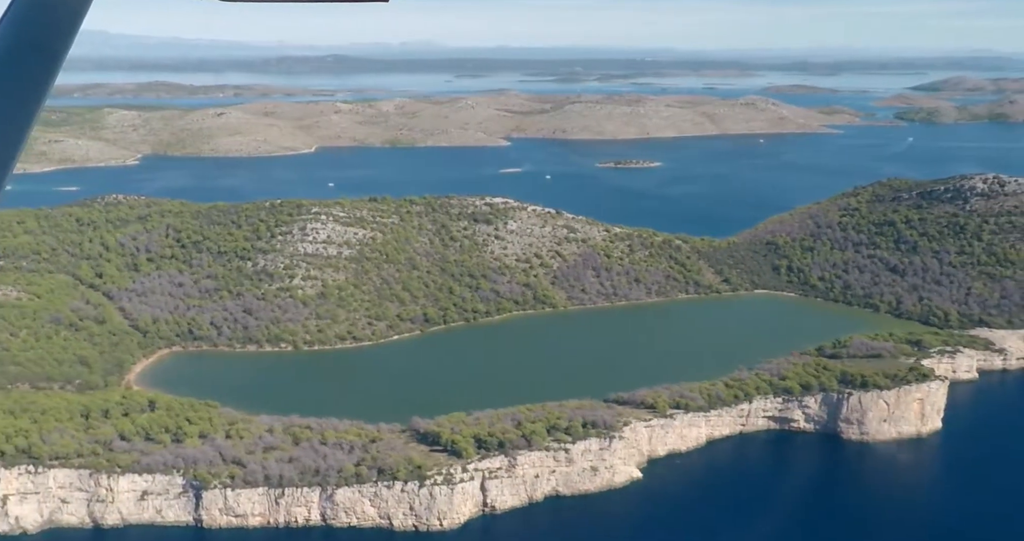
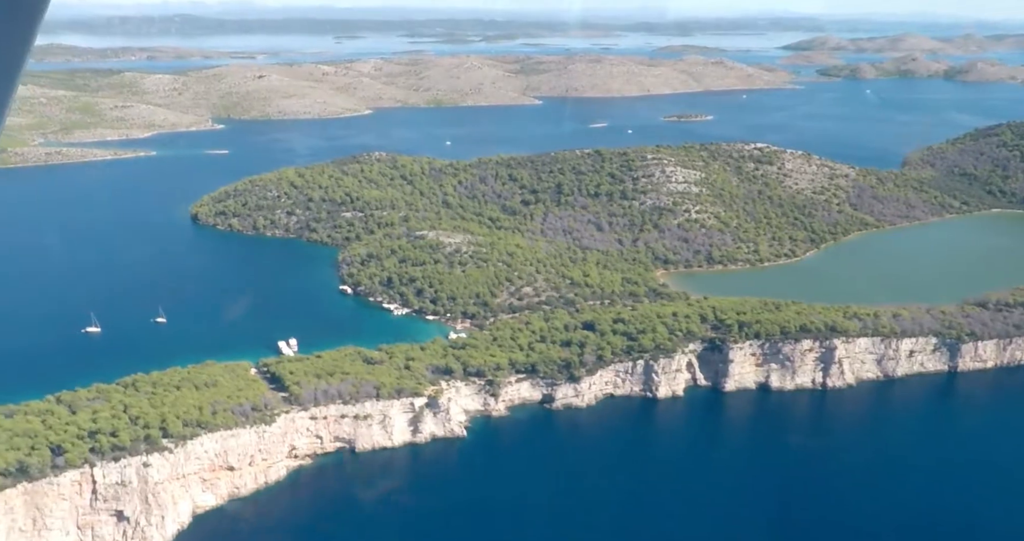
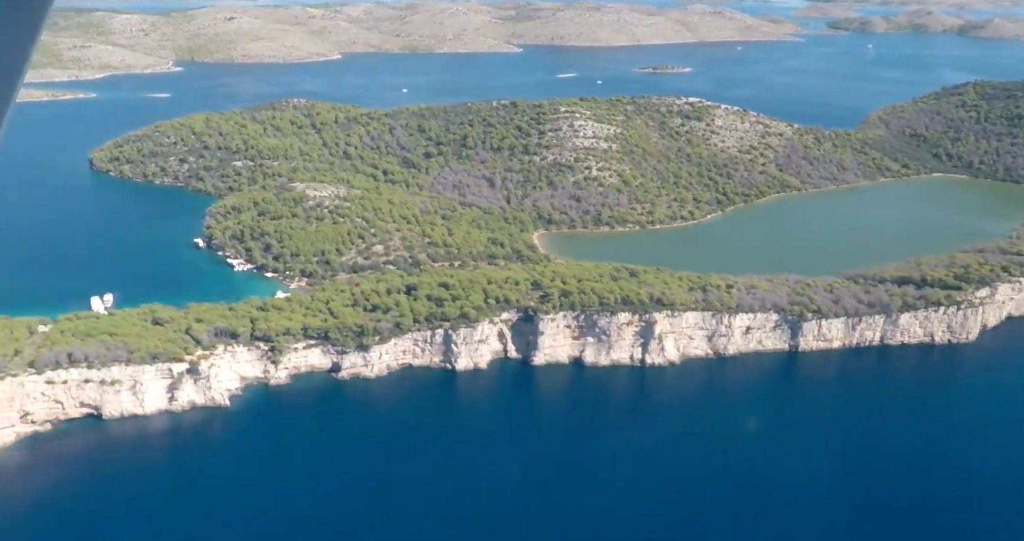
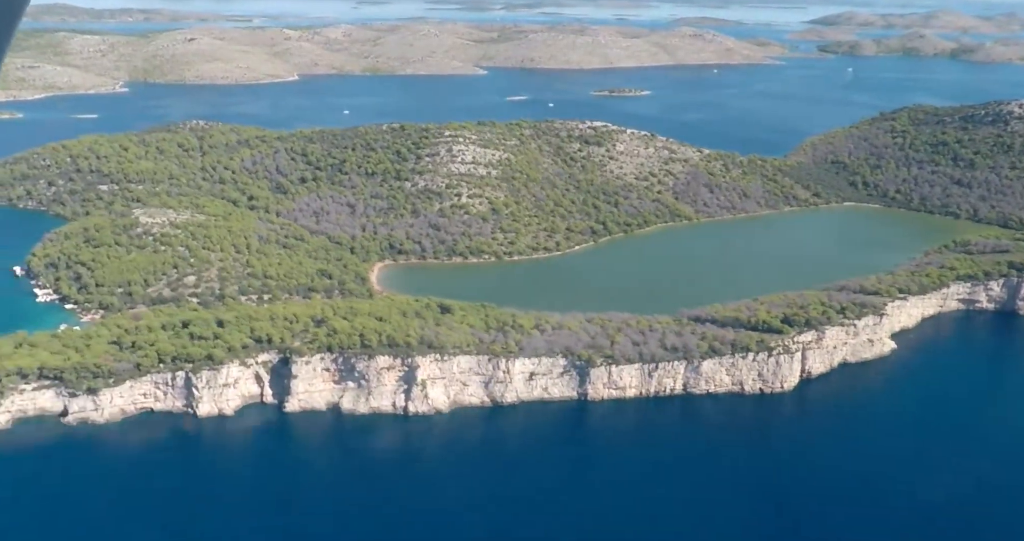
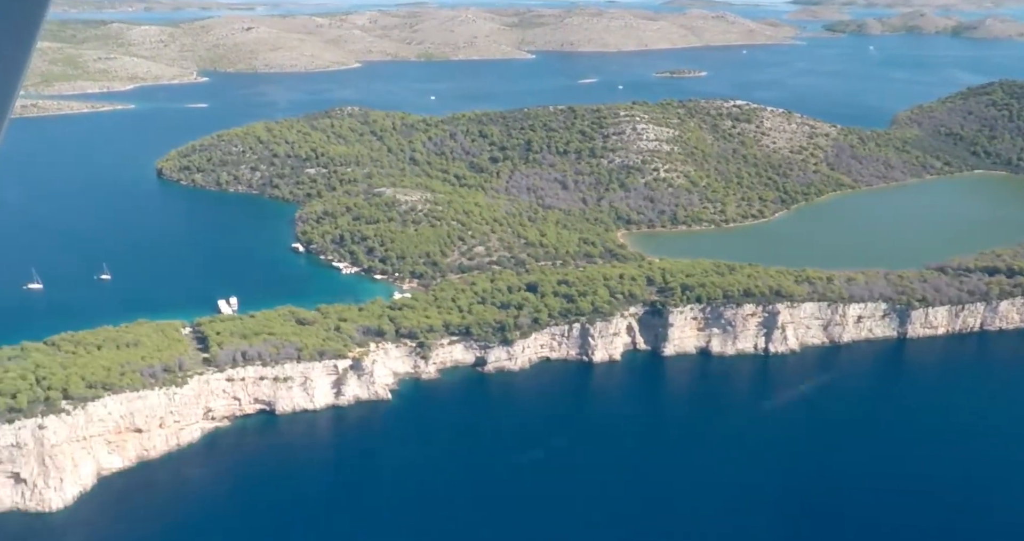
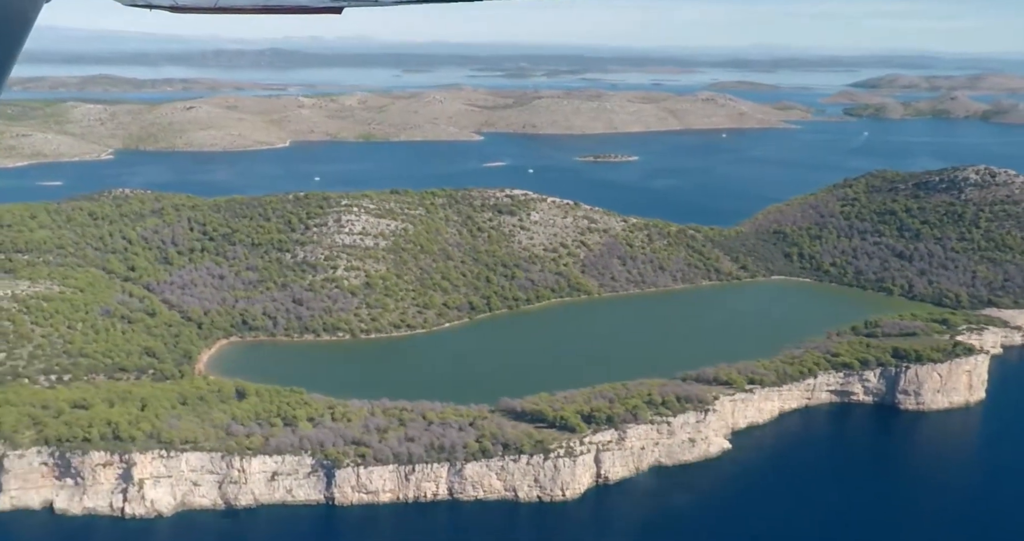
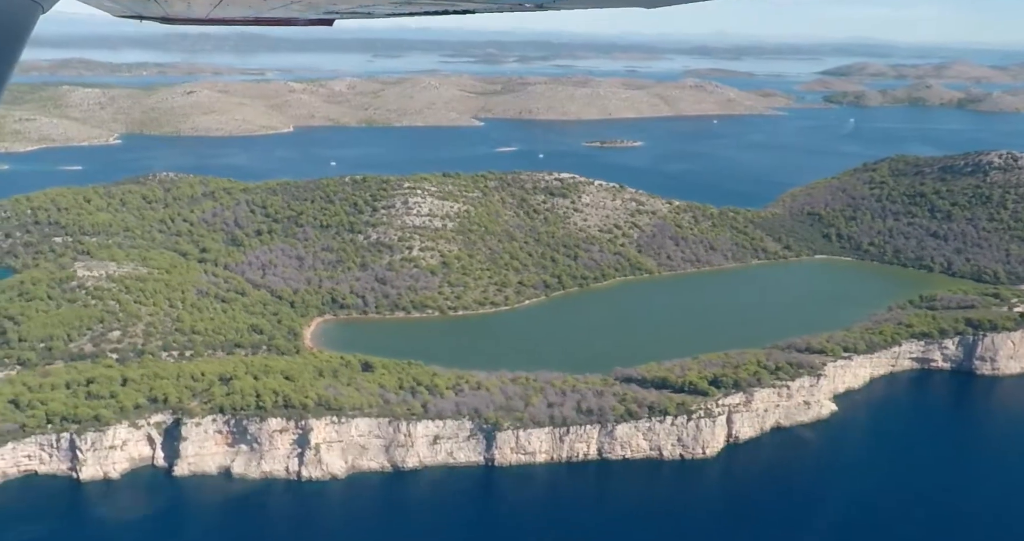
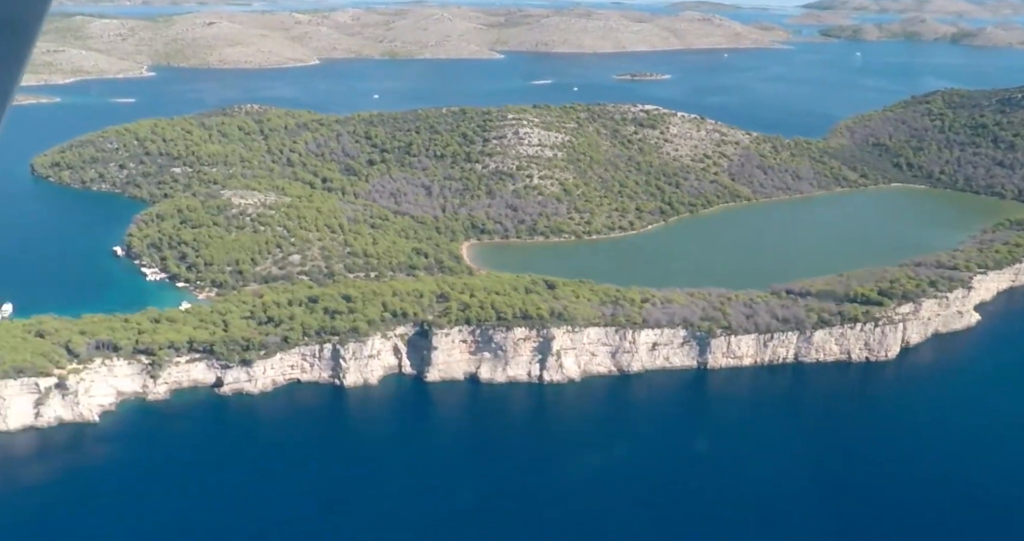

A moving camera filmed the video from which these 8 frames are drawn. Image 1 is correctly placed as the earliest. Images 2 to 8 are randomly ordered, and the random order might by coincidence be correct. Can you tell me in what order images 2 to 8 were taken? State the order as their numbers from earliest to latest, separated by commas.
6, 7, 4, 8, 3, 5, 2
